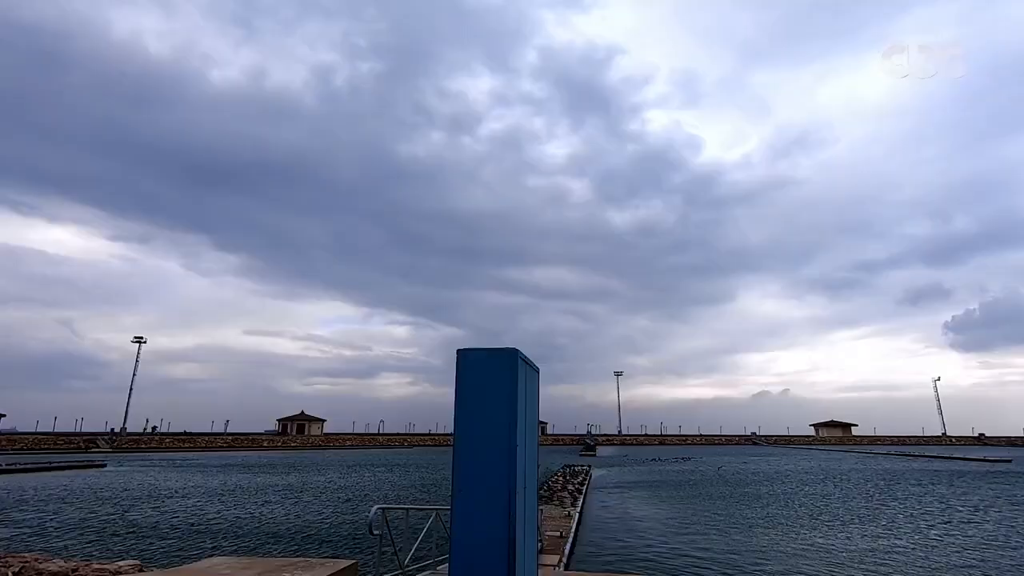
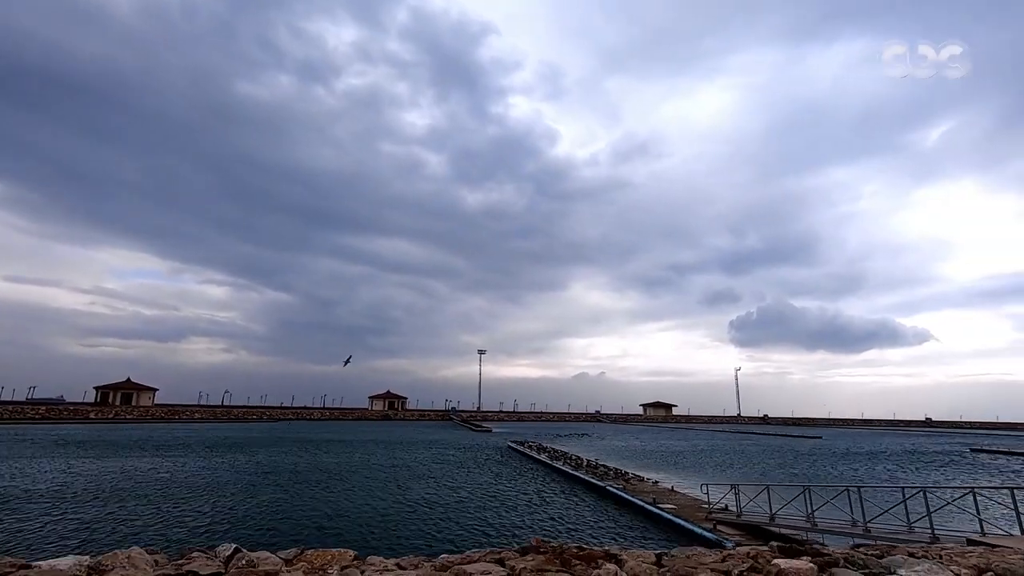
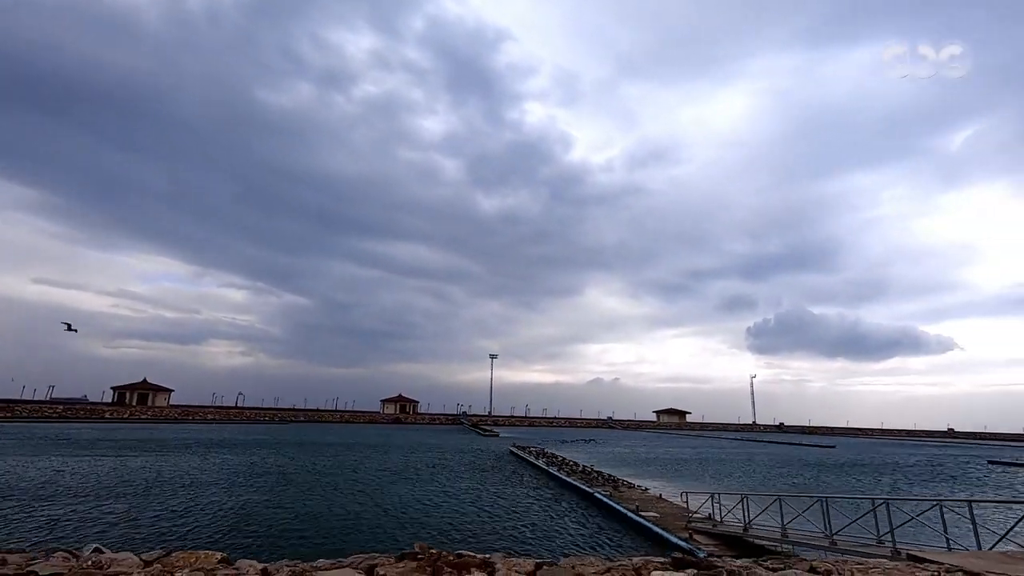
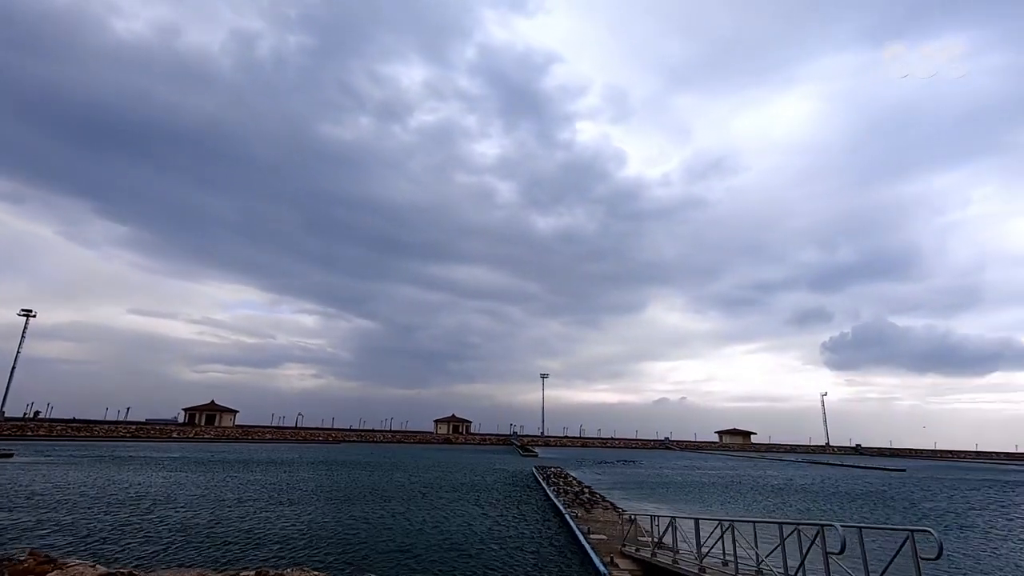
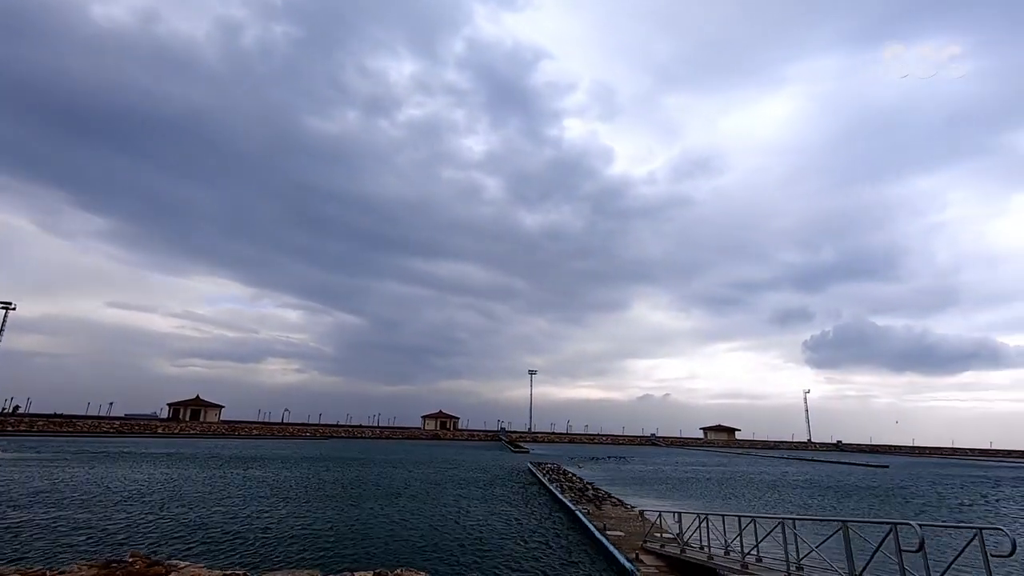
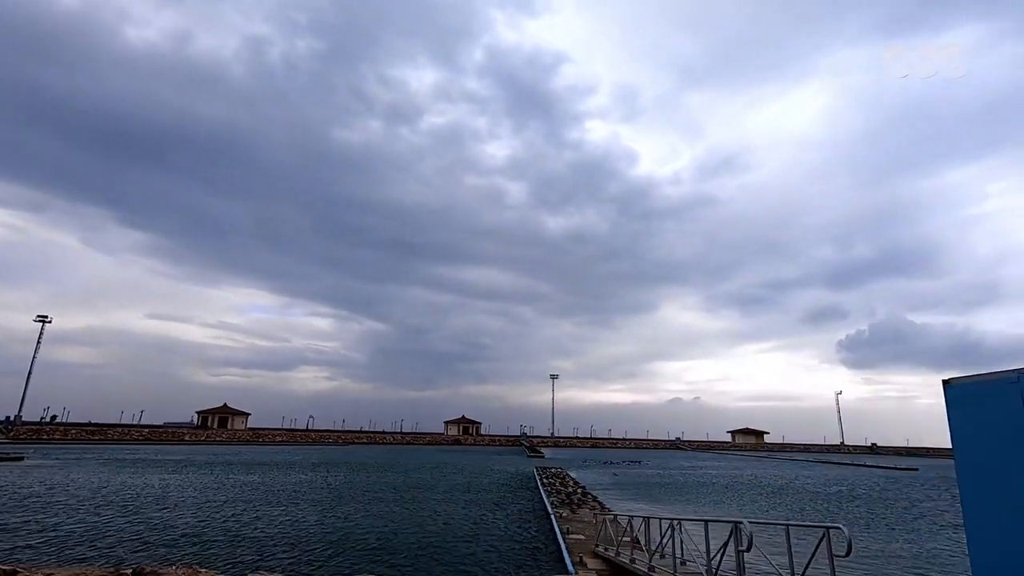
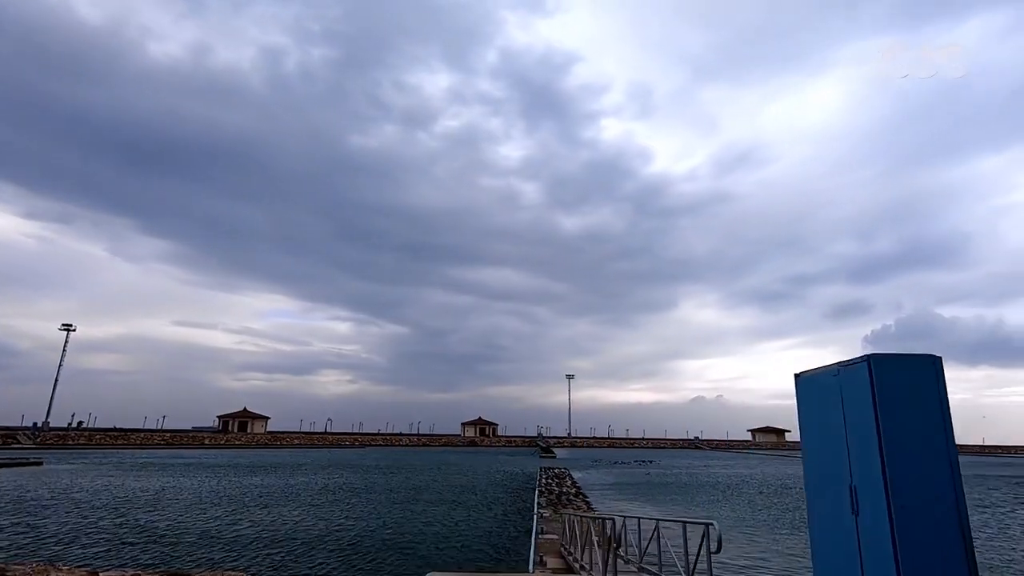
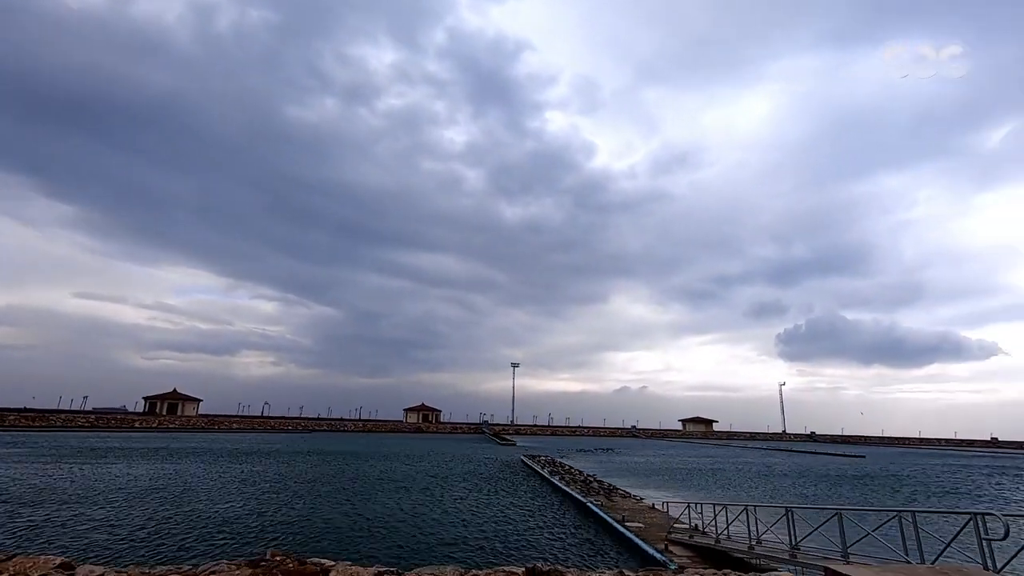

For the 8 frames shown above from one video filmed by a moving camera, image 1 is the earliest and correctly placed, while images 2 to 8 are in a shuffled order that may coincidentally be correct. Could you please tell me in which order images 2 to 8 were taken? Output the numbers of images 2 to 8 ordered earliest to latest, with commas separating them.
7, 6, 4, 5, 8, 3, 2
